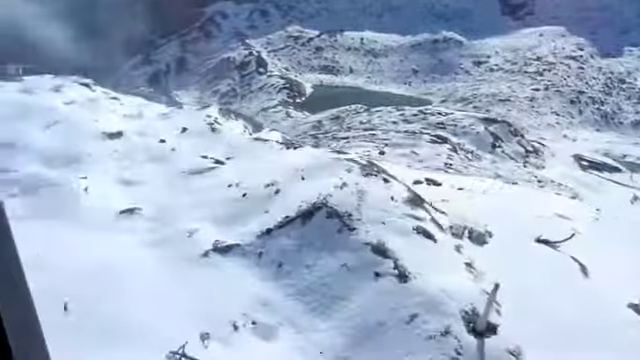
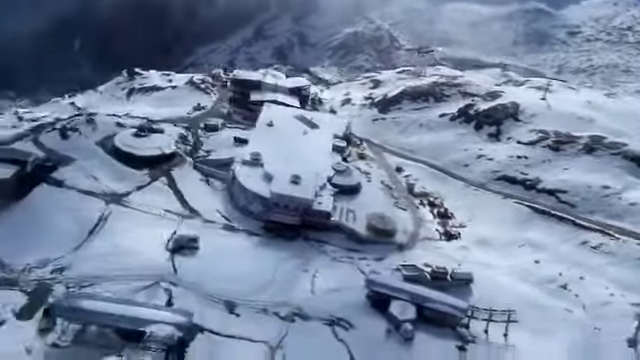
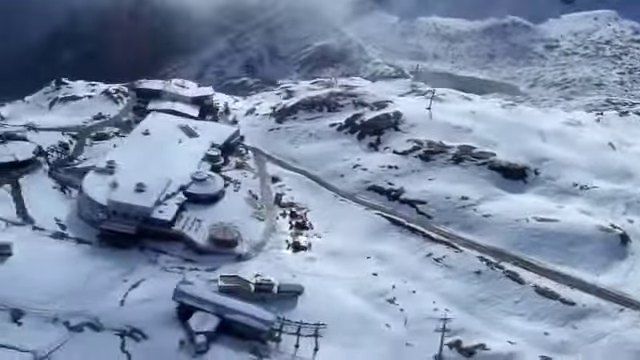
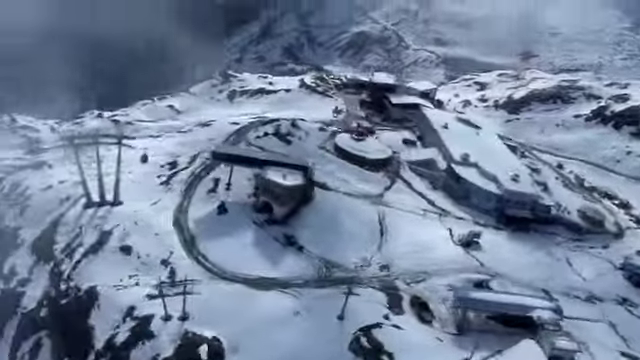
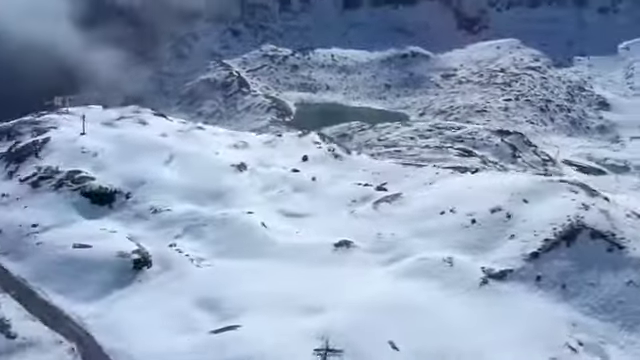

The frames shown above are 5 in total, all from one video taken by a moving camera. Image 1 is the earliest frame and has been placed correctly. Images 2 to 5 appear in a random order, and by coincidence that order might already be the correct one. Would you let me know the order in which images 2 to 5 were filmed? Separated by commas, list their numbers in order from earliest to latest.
5, 3, 2, 4
